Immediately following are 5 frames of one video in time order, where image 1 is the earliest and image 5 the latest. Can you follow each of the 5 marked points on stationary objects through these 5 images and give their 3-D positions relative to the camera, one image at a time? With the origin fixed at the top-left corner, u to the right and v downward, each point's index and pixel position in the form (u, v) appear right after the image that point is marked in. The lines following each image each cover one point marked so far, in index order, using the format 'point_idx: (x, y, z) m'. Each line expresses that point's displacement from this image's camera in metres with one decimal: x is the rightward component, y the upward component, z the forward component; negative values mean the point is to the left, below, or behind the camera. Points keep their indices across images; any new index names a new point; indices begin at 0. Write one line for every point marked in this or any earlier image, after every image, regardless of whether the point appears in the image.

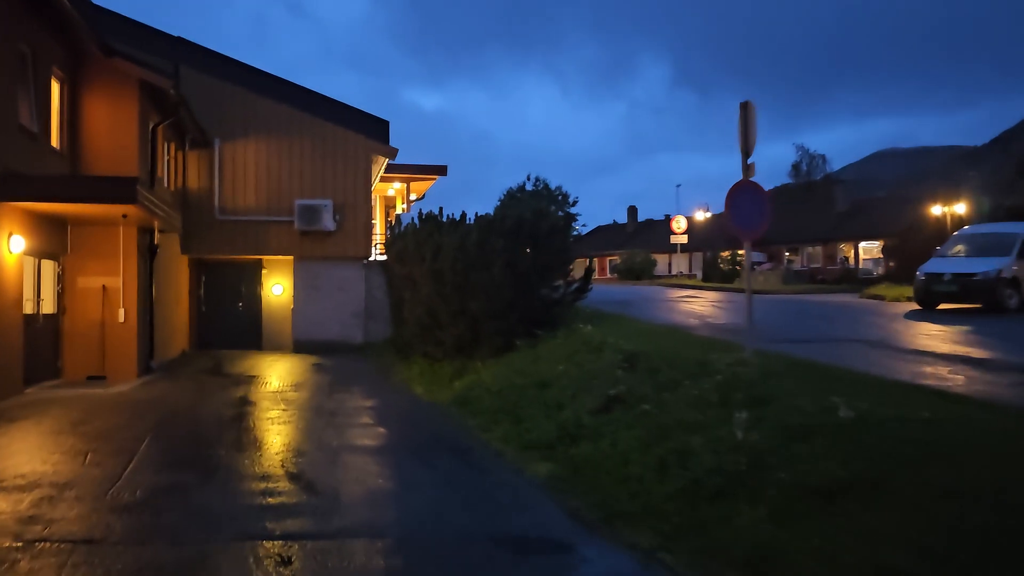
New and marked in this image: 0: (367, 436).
0: (-1.7, -1.8, +10.2) m
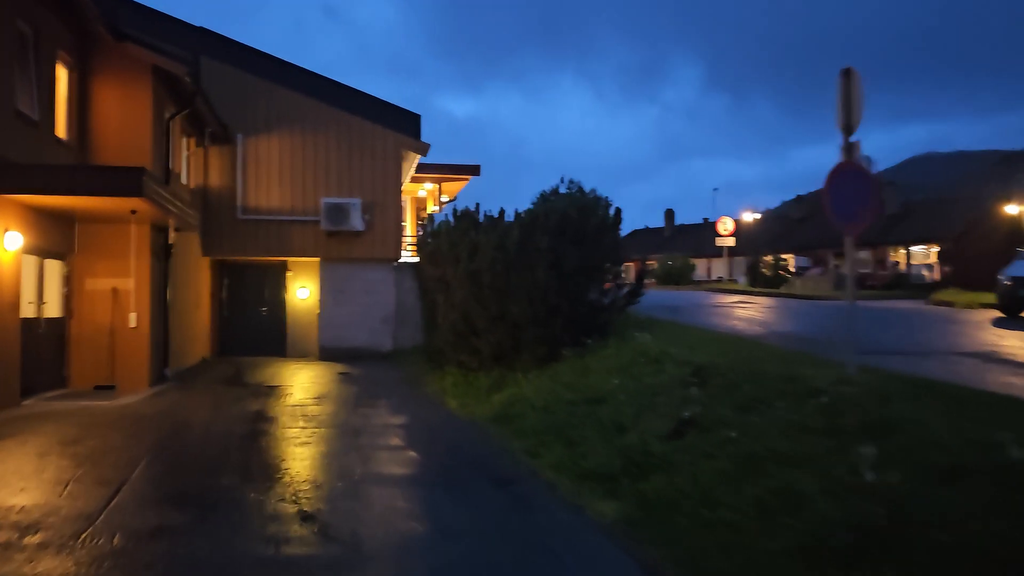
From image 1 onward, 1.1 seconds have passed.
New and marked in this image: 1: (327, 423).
0: (-1.2, -1.8, +8.8) m
1: (-2.4, -1.8, +11.1) m
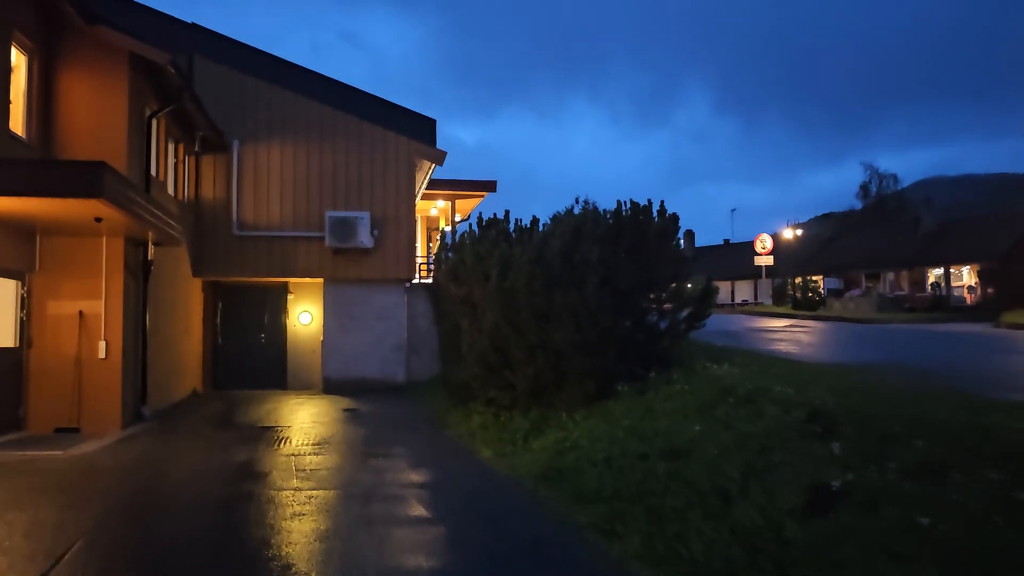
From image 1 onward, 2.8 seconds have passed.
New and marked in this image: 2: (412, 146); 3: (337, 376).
0: (-0.7, -1.9, +6.5) m
1: (-1.9, -2.0, +8.7) m
2: (-2.3, +3.2, +19.1) m
3: (-3.9, -1.9, +18.8) m
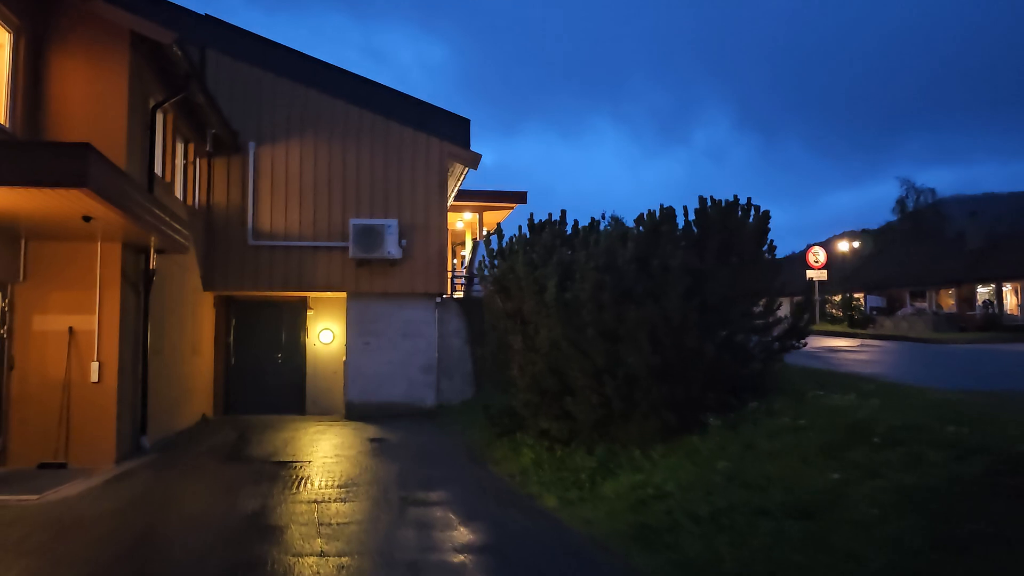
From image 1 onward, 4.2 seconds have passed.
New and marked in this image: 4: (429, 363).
0: (-0.1, -2.0, +4.6) m
1: (-1.2, -2.0, +6.9) m
2: (-1.4, +2.8, +17.4) m
3: (-3.0, -2.2, +17.1) m
4: (-1.7, -1.5, +17.3) m
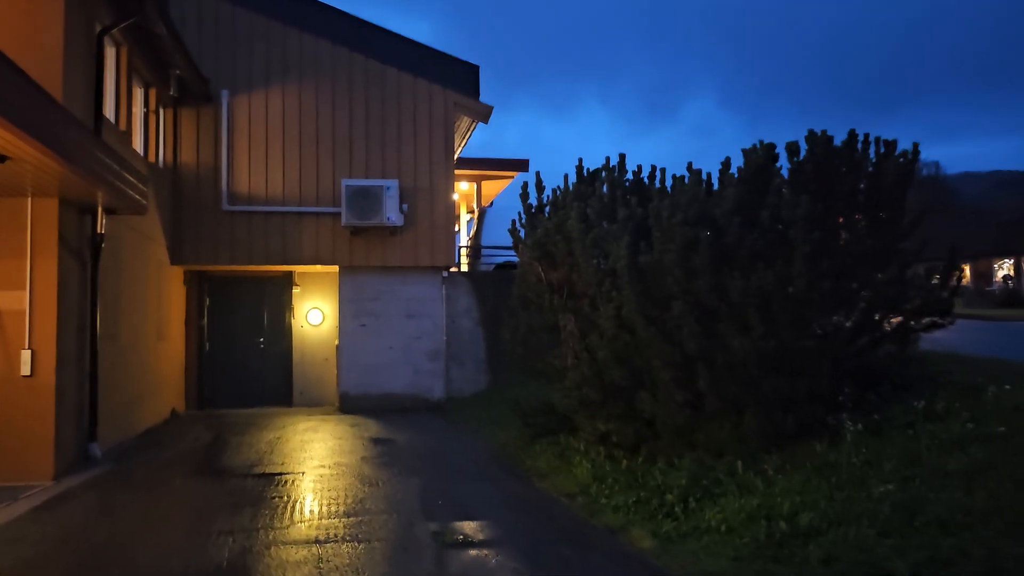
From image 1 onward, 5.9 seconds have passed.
0: (+0.5, -1.8, +2.4) m
1: (-0.6, -1.8, +4.6) m
2: (-1.1, +3.3, +15.0) m
3: (-2.7, -1.8, +14.7) m
4: (-1.3, -1.0, +14.9) m
